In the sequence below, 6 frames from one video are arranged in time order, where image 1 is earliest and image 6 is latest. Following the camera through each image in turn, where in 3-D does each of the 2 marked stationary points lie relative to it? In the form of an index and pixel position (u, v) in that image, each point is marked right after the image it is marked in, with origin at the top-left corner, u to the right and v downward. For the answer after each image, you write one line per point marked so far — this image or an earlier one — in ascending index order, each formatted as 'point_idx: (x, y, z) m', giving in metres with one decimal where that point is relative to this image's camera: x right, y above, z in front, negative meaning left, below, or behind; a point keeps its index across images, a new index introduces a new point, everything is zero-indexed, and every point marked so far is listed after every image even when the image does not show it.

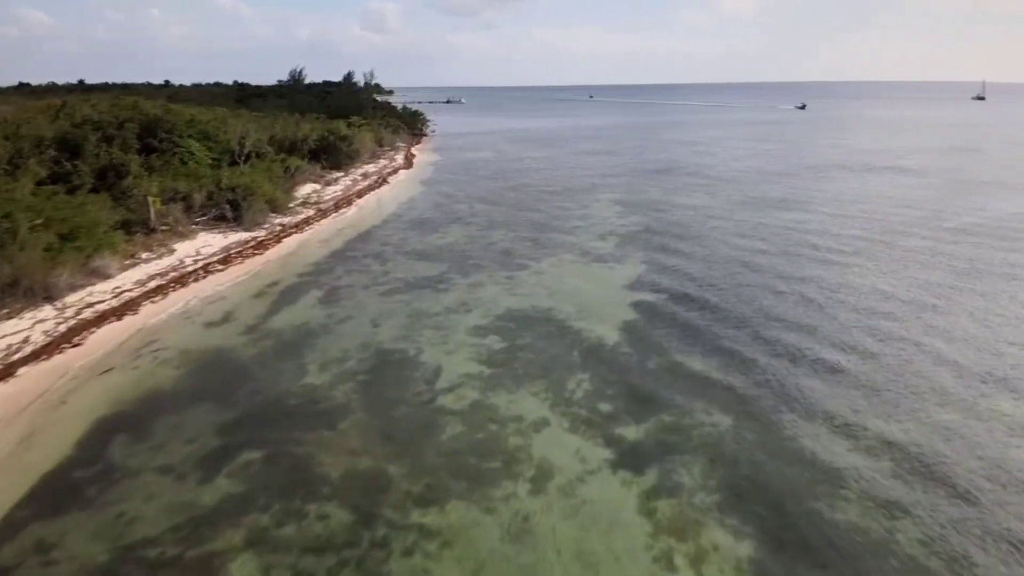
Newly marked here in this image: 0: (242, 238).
0: (-6.7, +1.2, +18.9) m
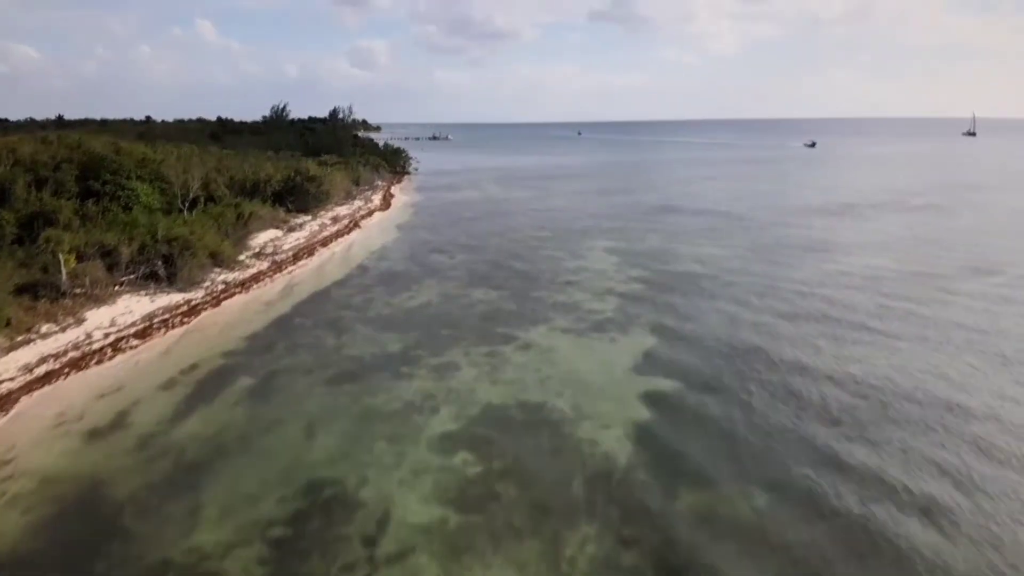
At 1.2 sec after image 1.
0: (-7.0, -0.3, +15.9) m
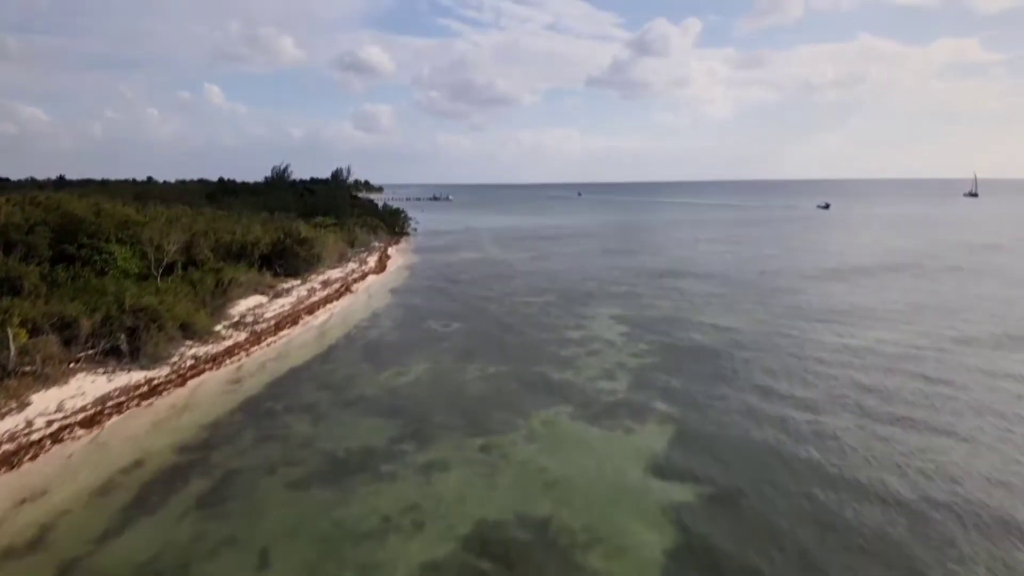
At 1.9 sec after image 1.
0: (-7.0, -1.7, +14.2) m
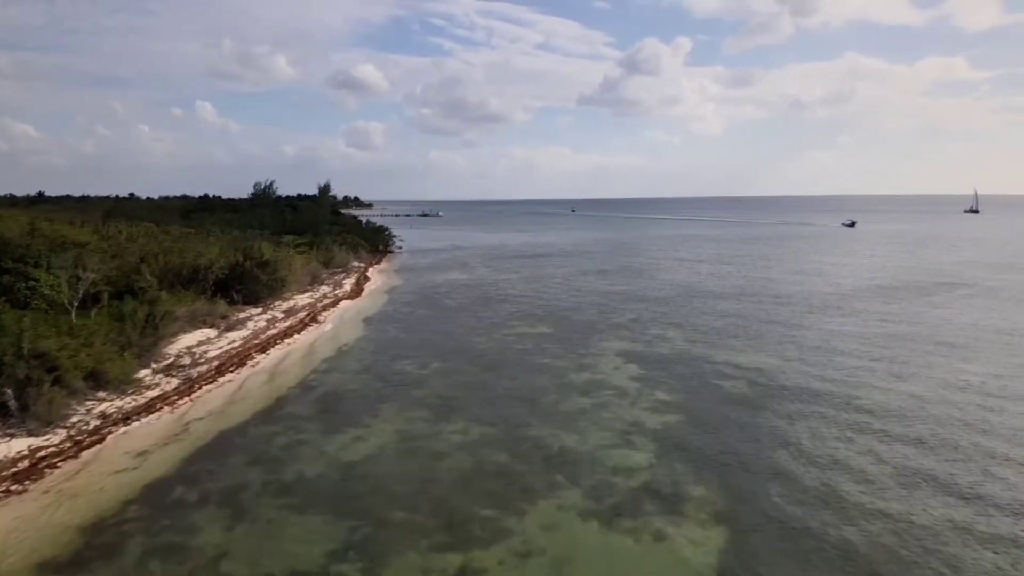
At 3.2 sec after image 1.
0: (-7.2, -2.4, +11.0) m
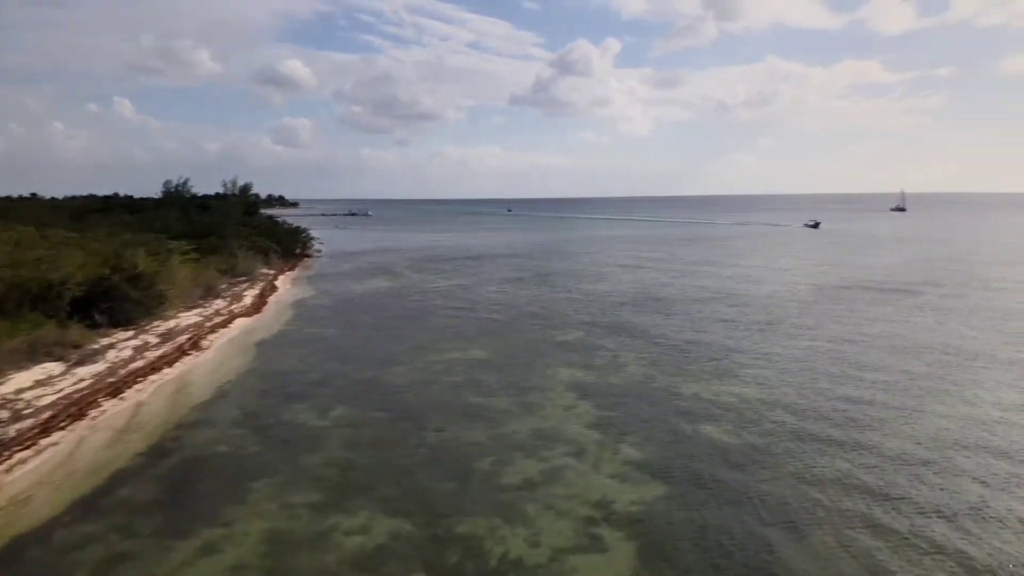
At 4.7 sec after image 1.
0: (-8.0, -2.8, +7.0) m
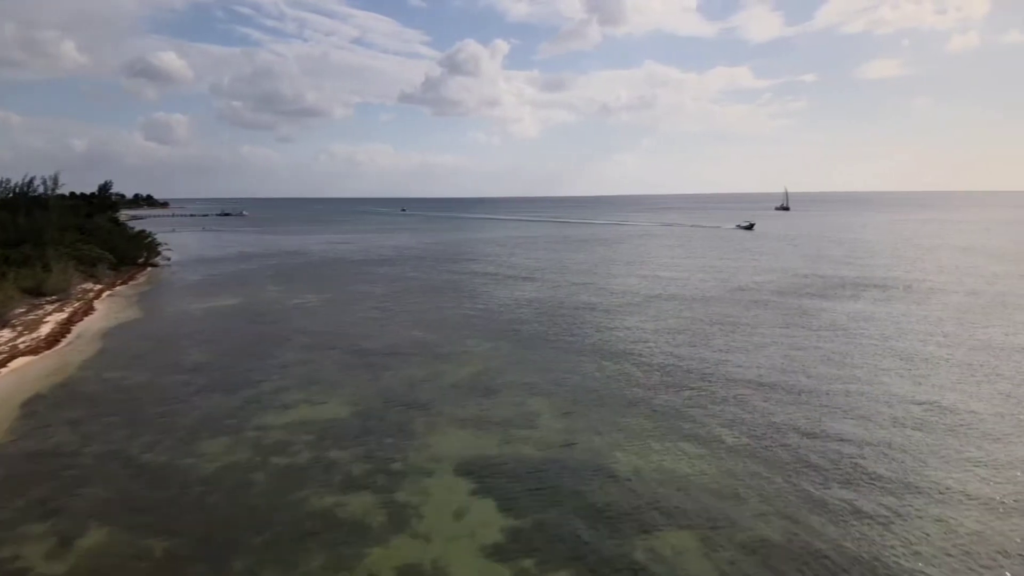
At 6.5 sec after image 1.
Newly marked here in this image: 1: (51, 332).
0: (-8.6, -3.5, +1.6) m
1: (-11.7, -1.3, +19.5) m
